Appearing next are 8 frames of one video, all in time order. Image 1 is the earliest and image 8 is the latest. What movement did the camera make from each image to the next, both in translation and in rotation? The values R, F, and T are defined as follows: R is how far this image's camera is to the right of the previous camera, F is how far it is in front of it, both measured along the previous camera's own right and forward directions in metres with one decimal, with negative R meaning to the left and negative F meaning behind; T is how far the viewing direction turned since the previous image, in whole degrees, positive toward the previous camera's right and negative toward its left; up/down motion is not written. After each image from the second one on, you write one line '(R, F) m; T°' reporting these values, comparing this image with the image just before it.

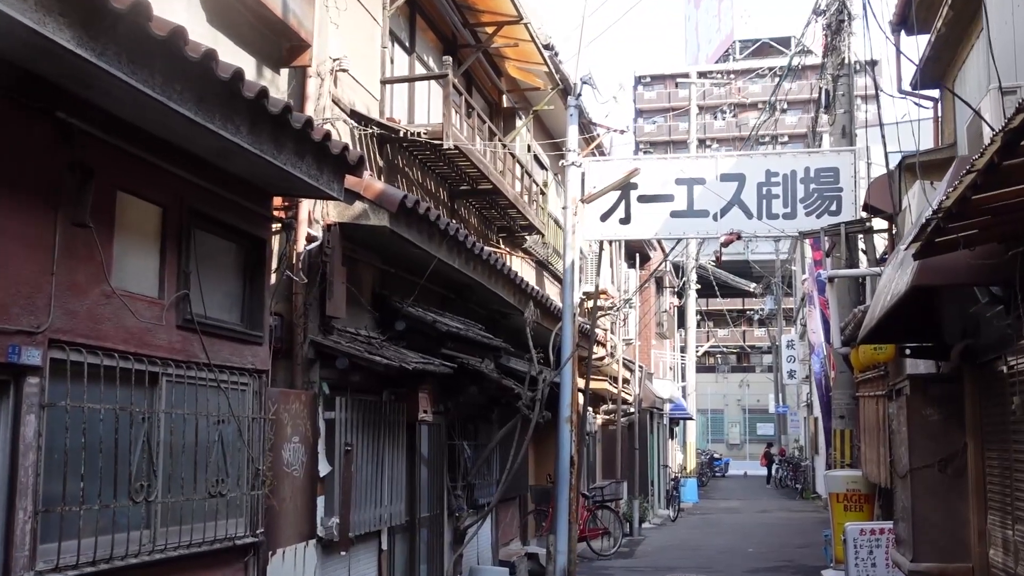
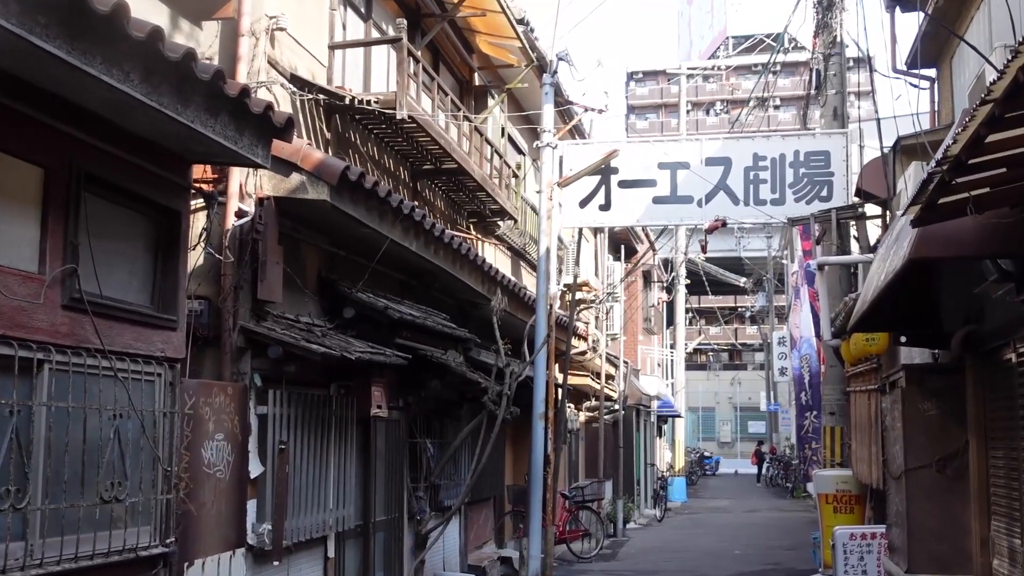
(+0.3, +0.8) m; 0°
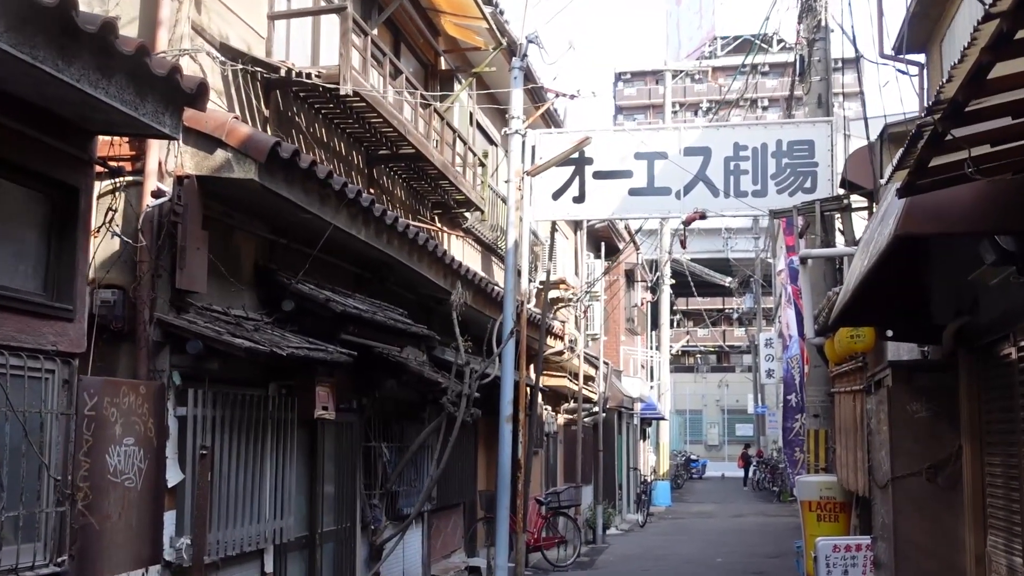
(+0.2, +0.7) m; +1°
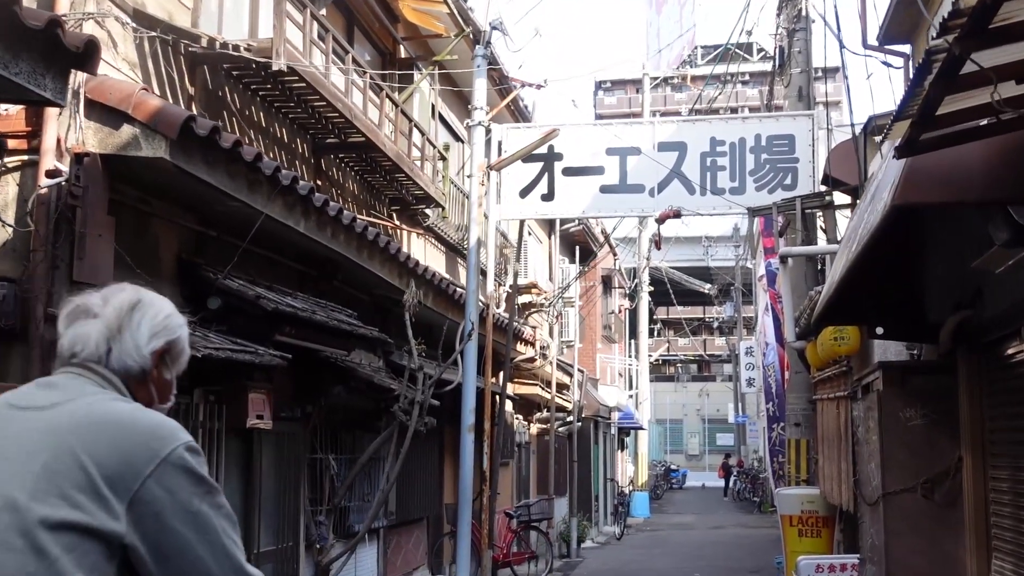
(+0.2, +0.7) m; +1°
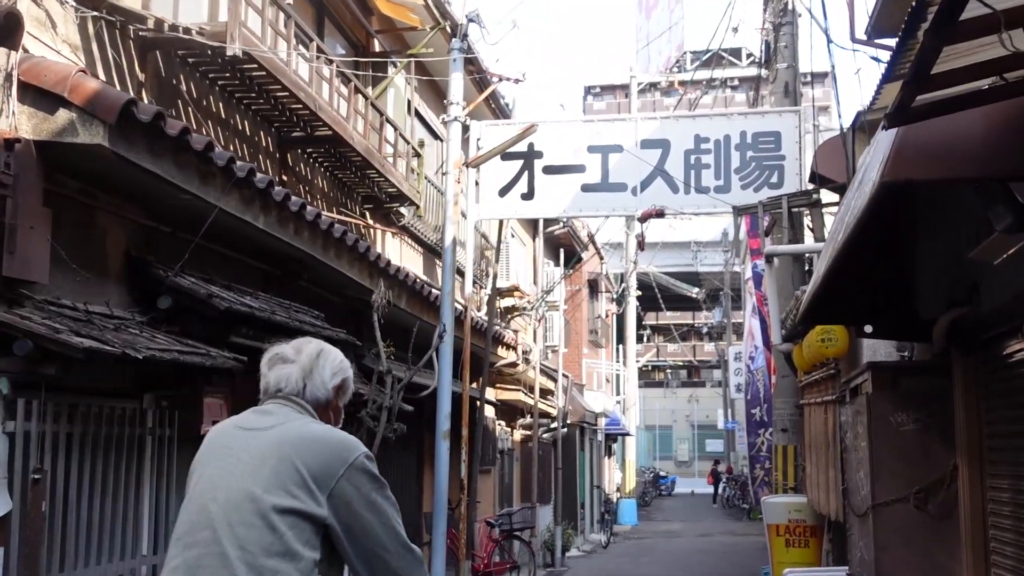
(+0.1, +0.4) m; 0°
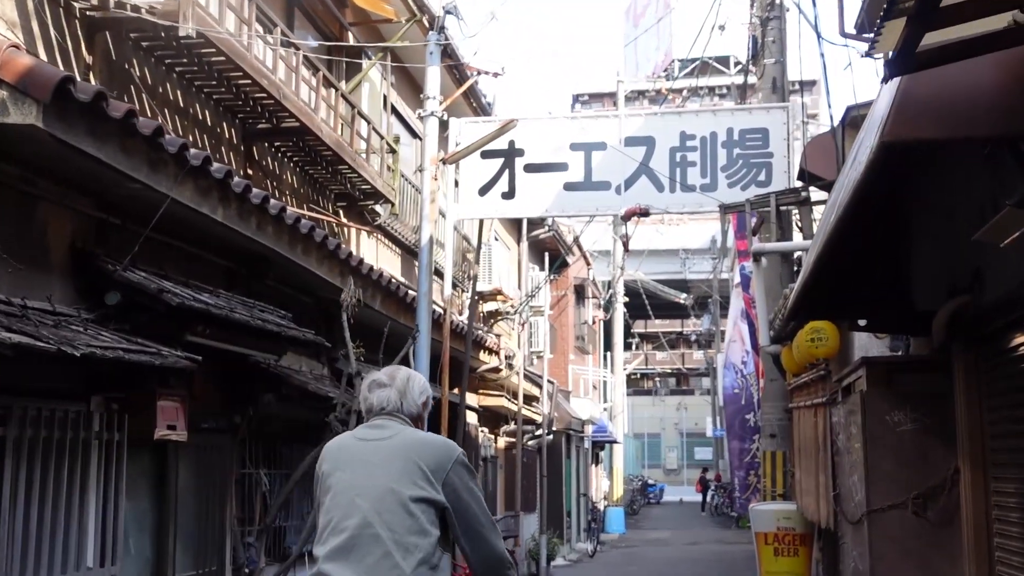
(+0.1, +0.4) m; +1°
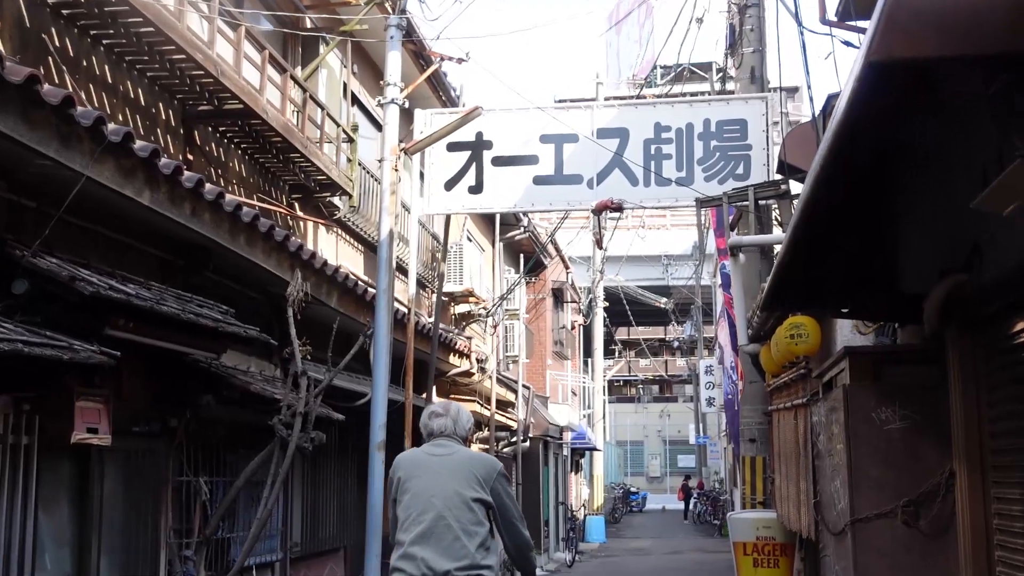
(+0.2, +0.6) m; +1°
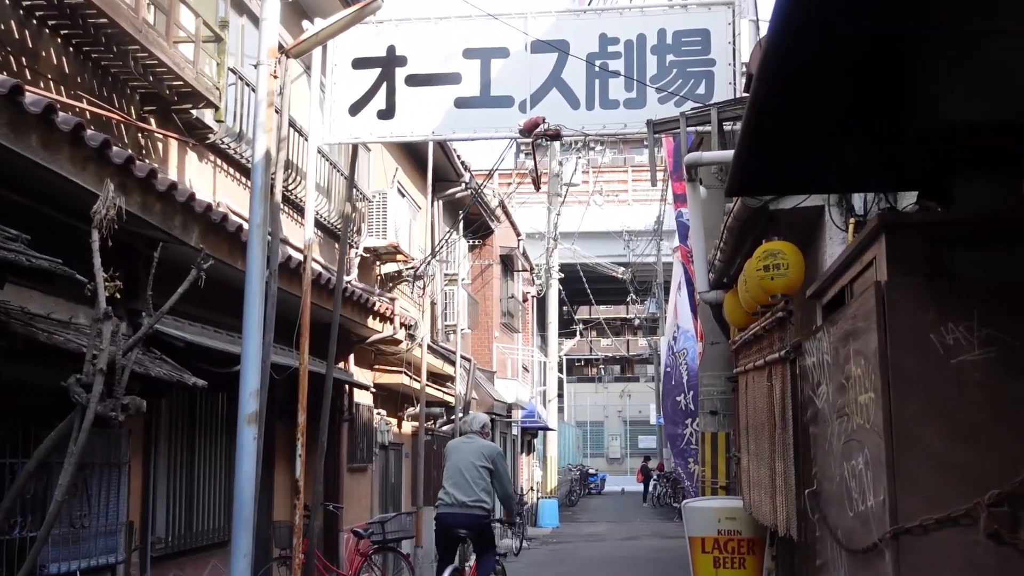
(+0.4, +1.9) m; +2°
